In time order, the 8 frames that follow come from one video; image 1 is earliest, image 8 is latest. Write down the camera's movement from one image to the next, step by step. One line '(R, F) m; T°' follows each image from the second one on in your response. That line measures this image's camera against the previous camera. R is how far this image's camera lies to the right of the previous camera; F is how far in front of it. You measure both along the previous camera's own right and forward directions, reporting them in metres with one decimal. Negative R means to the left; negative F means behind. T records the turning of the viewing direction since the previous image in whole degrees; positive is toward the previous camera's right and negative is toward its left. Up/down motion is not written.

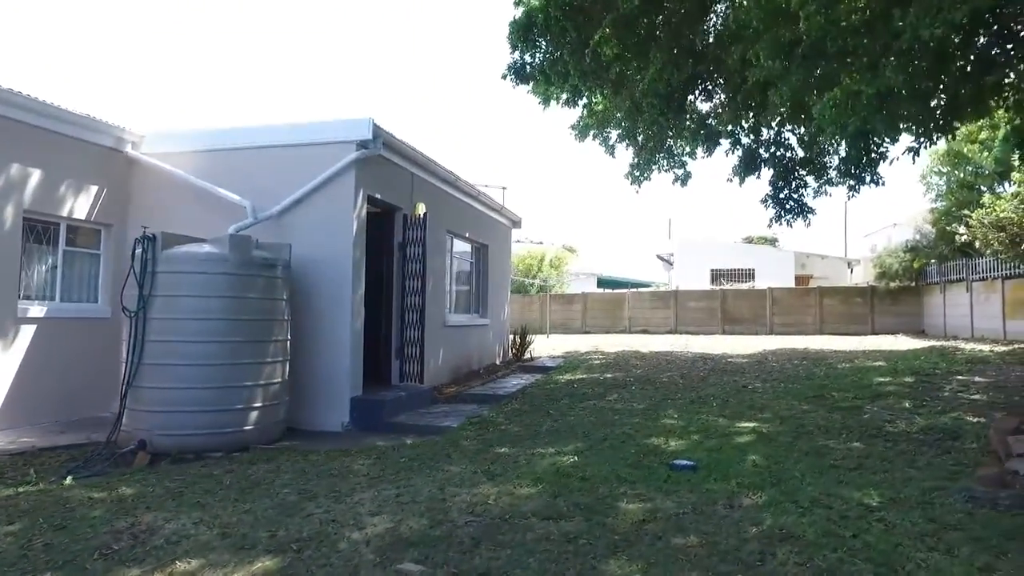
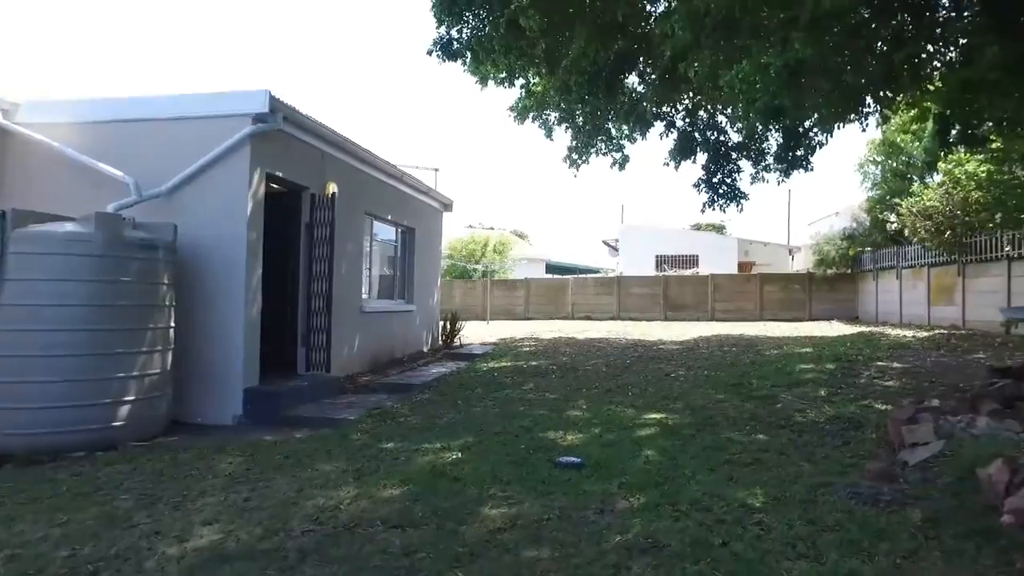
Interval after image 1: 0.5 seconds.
(+0.5, +0.4) m; +4°
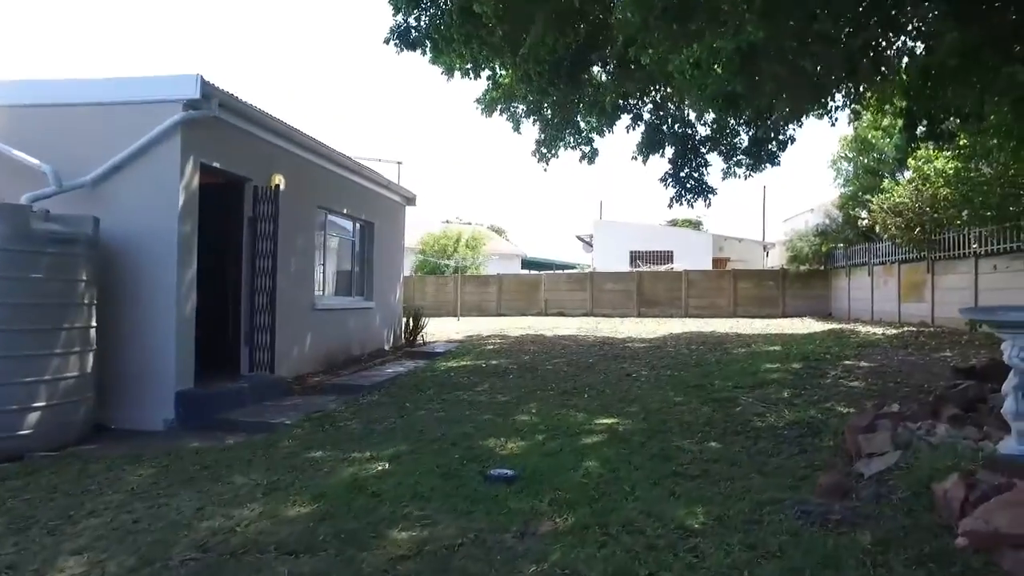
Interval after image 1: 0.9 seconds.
(+0.3, +0.3) m; +2°
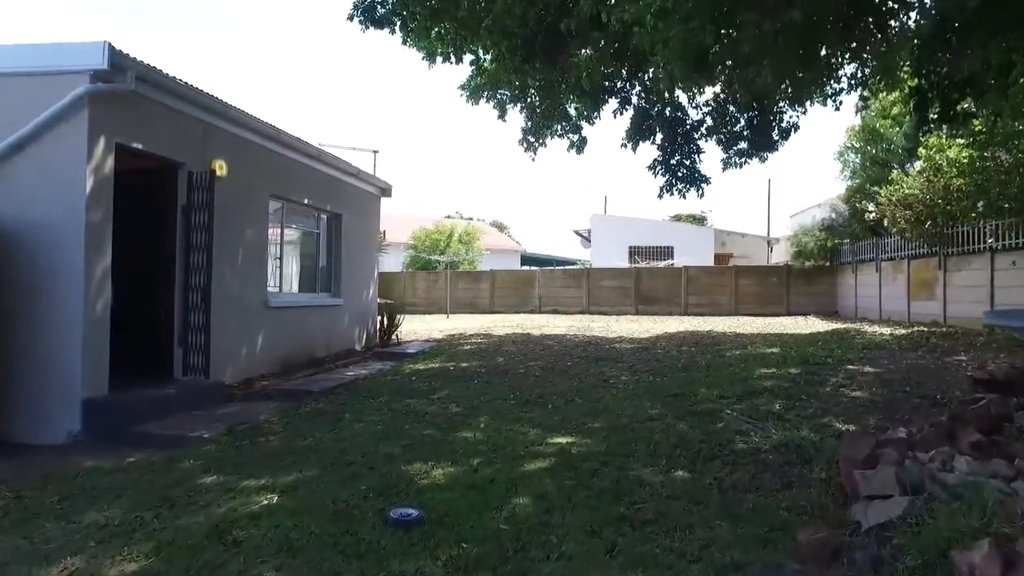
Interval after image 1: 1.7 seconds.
(+0.5, +0.8) m; -1°
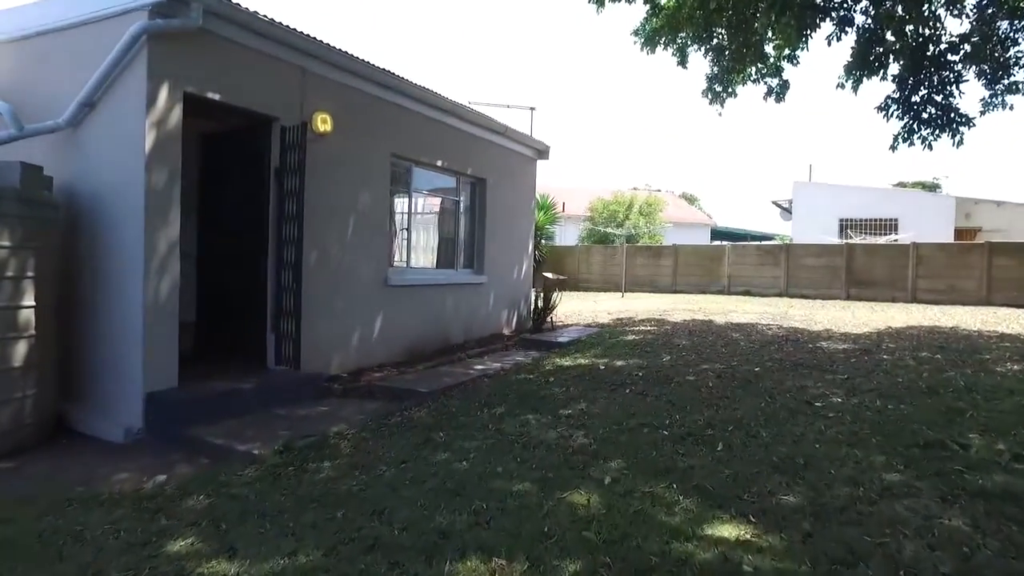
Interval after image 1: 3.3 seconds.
(+0.2, +1.8) m; -16°
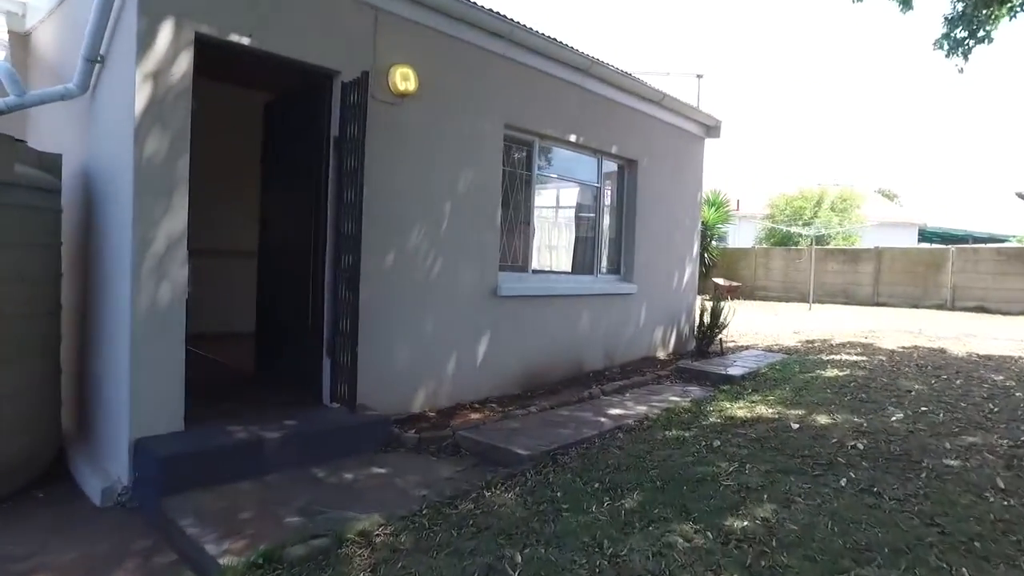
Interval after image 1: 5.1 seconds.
(+0.1, +2.0) m; -14°
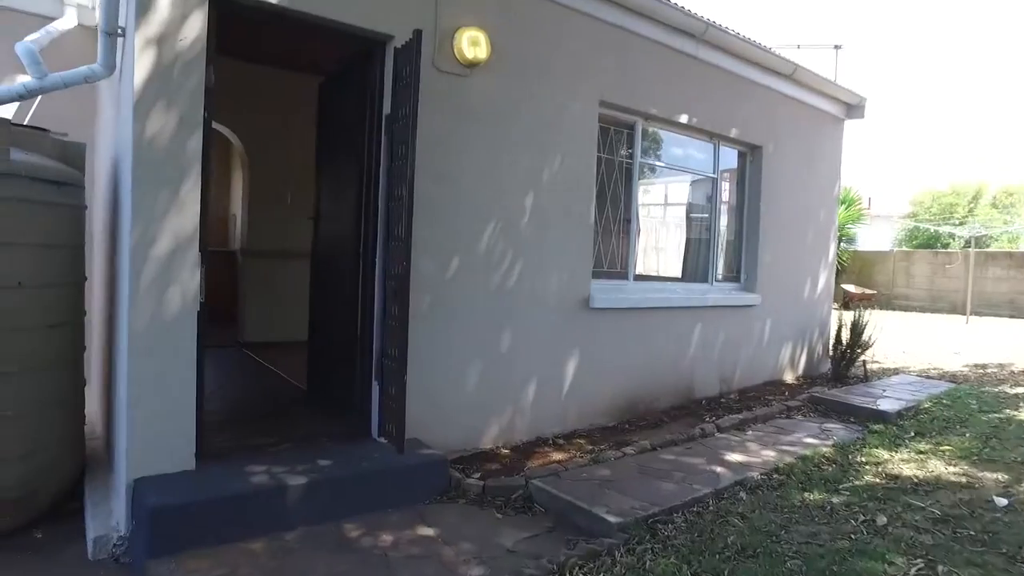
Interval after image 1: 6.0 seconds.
(+0.1, +0.9) m; -9°
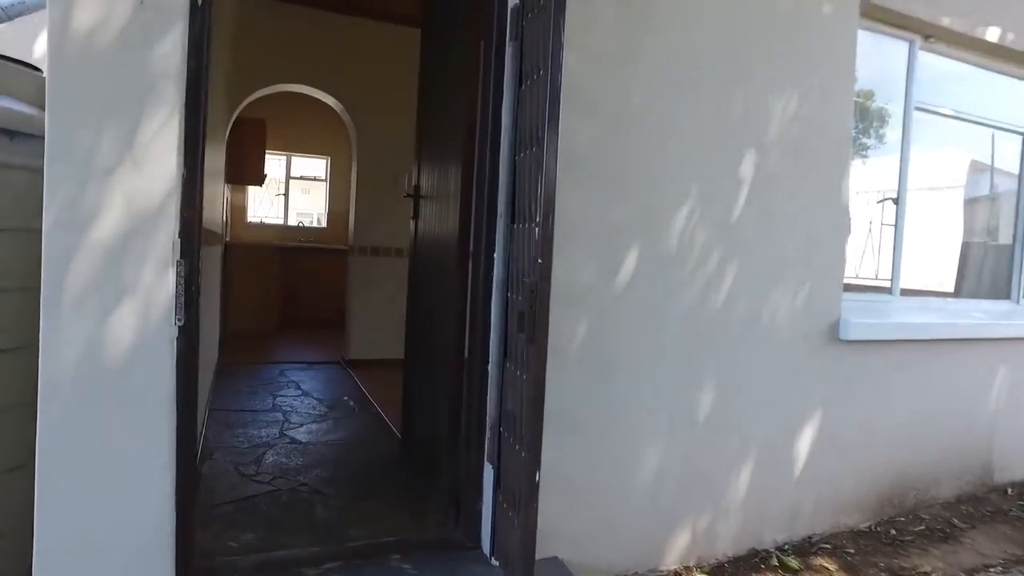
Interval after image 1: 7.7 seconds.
(-0.2, +1.6) m; -12°
